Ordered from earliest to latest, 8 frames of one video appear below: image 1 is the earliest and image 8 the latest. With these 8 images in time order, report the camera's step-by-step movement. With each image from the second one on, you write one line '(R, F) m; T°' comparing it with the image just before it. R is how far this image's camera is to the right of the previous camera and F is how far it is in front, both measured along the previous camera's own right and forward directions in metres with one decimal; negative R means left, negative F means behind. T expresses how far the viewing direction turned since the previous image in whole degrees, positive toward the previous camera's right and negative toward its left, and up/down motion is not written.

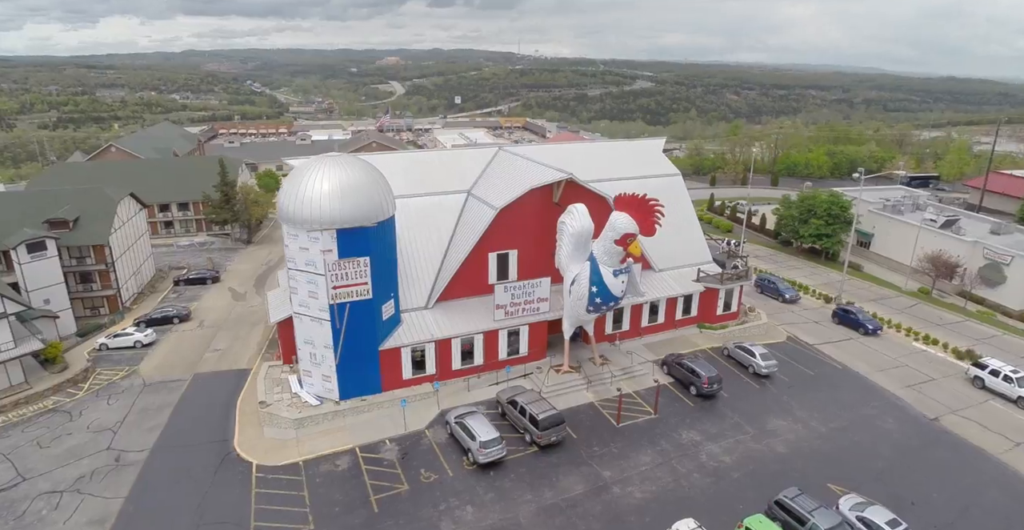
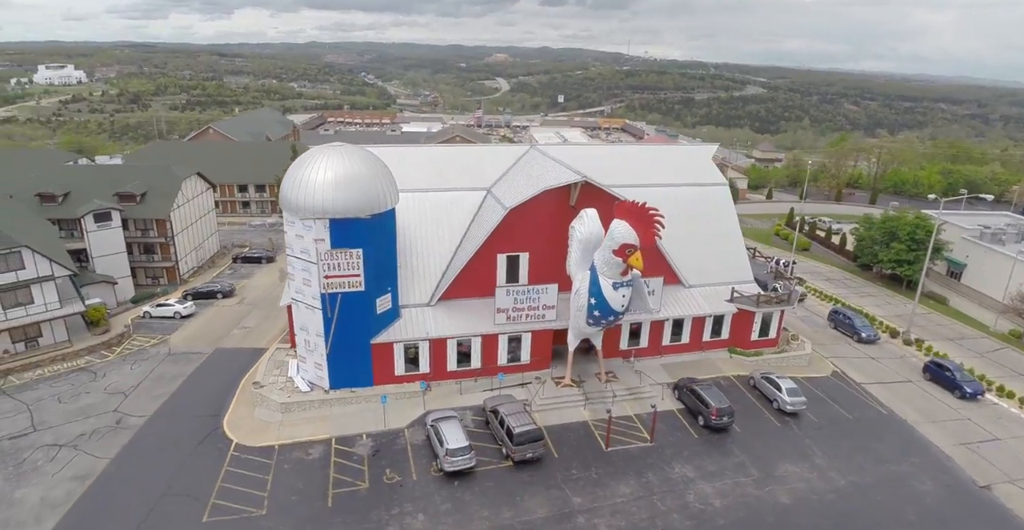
(+4.2, +1.7) m; -8°
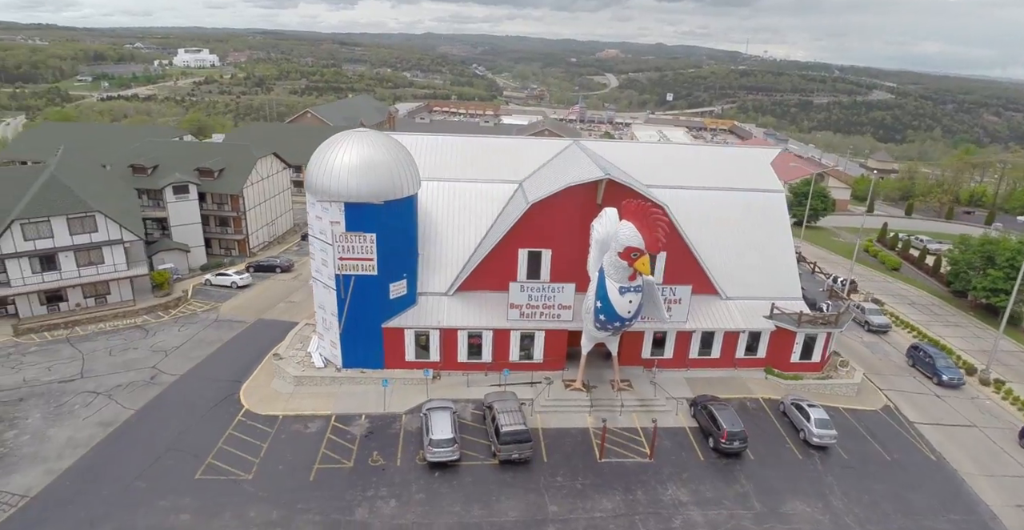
(+3.7, +0.9) m; -8°
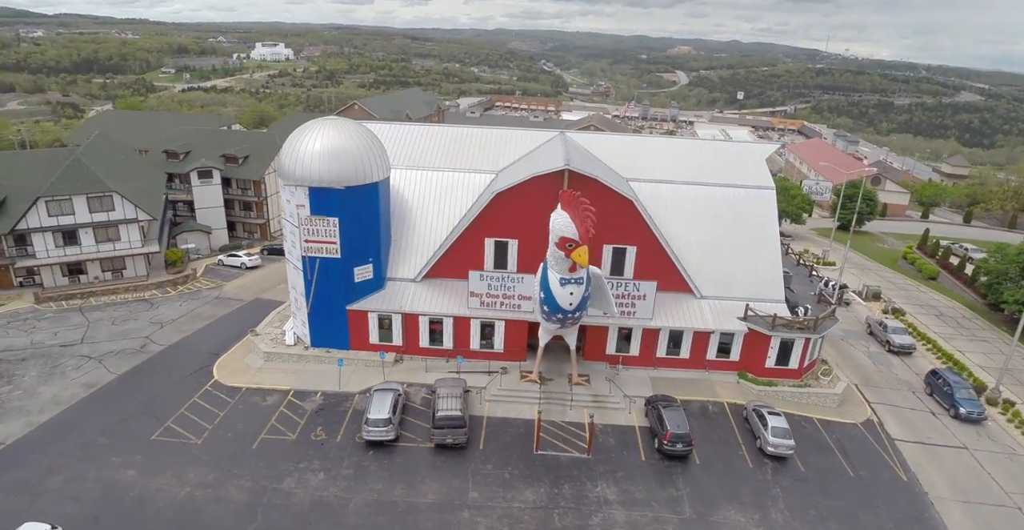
(+5.0, 0.0) m; -6°
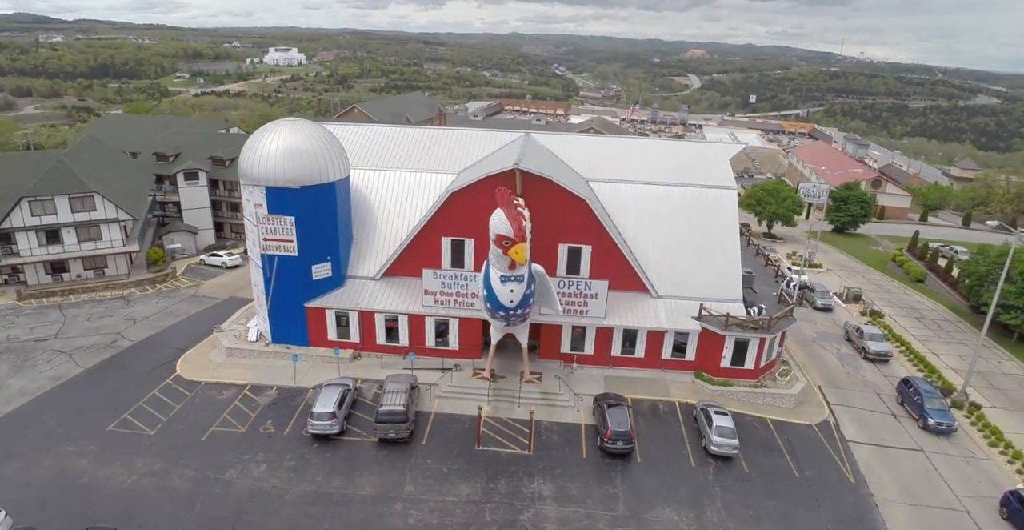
(+3.1, -0.5) m; -1°
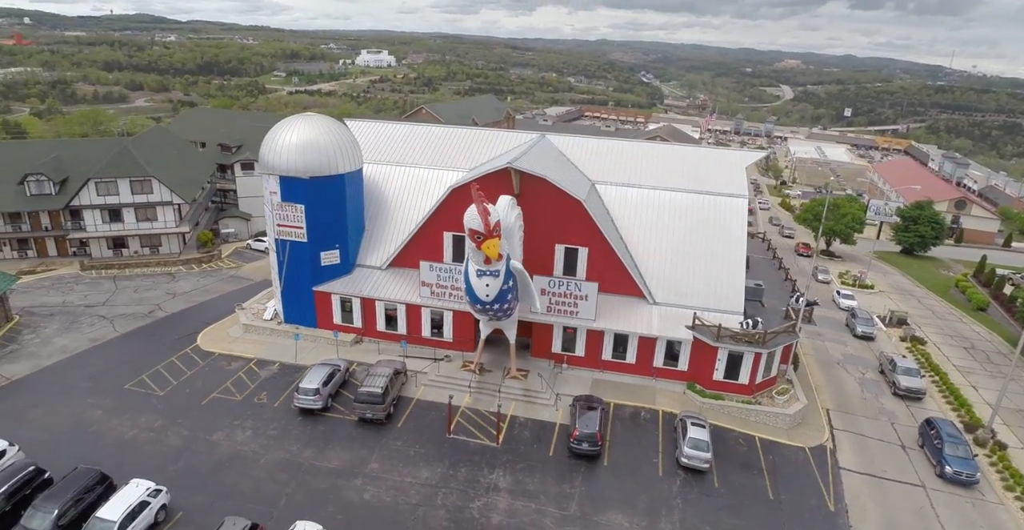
(+4.1, -0.4) m; -7°
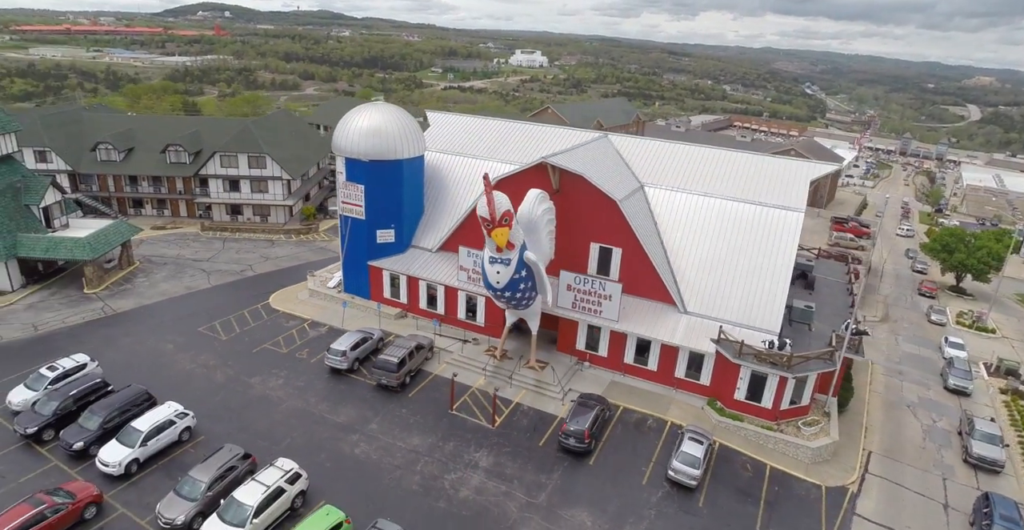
(+5.2, -0.2) m; -12°
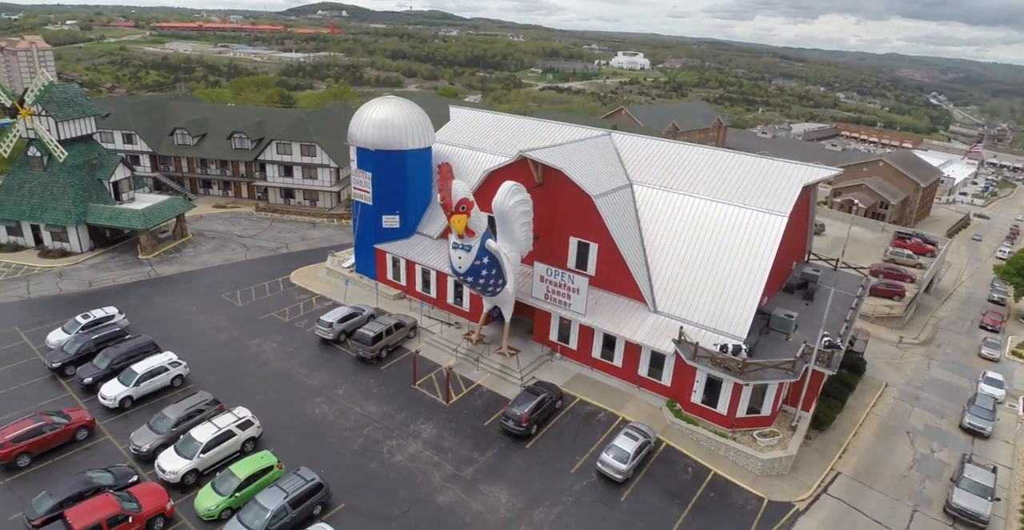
(+6.1, -0.9) m; -9°
